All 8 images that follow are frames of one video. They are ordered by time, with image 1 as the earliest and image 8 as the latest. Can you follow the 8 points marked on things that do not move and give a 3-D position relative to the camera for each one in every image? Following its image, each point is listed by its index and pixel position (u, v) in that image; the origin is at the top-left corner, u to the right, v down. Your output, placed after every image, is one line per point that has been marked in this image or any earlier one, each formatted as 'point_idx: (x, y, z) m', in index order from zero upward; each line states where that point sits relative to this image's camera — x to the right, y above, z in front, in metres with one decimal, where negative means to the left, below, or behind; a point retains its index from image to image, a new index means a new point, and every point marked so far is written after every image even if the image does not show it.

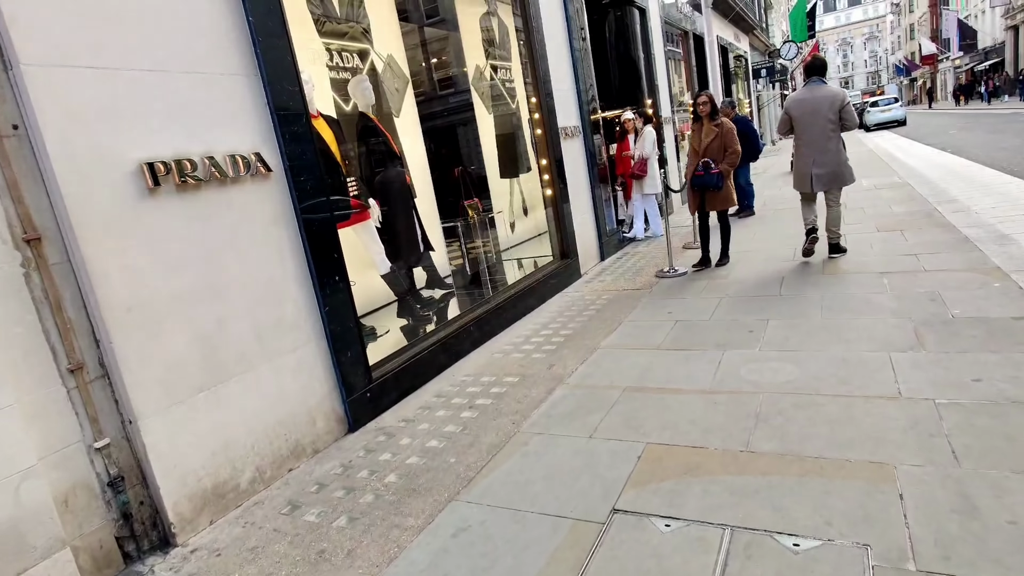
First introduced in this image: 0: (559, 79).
0: (+0.5, +2.3, +7.0) m
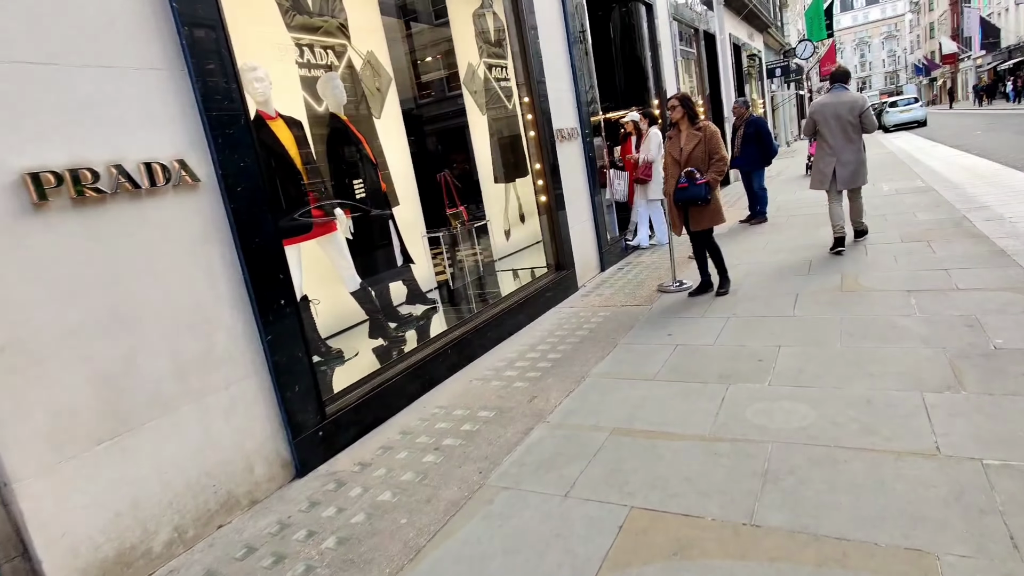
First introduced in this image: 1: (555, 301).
0: (+0.4, +2.2, +6.6) m
1: (+0.4, -0.1, +6.1) m
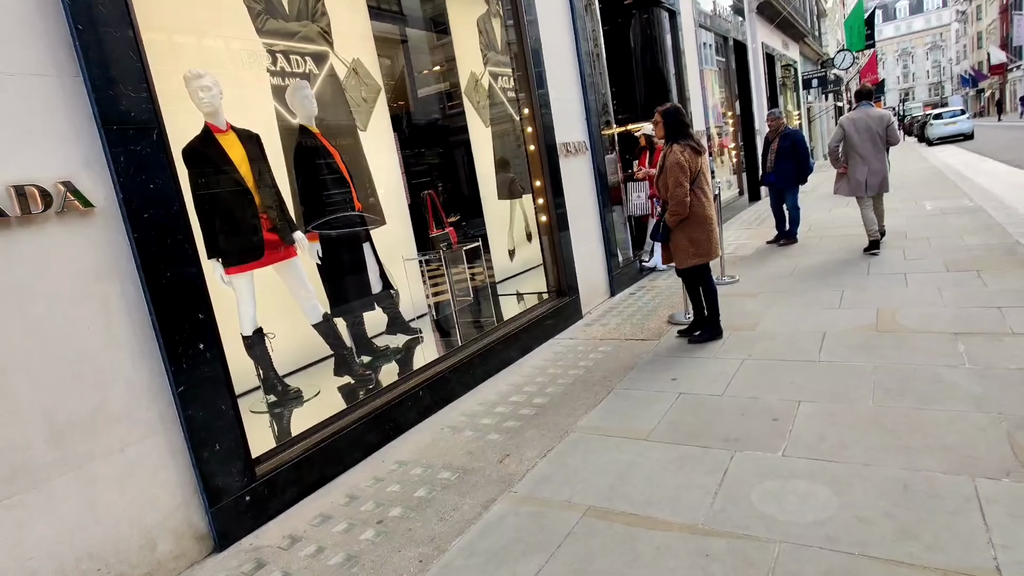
0: (+0.5, +1.9, +6.0) m
1: (+0.4, -0.4, +5.5) m
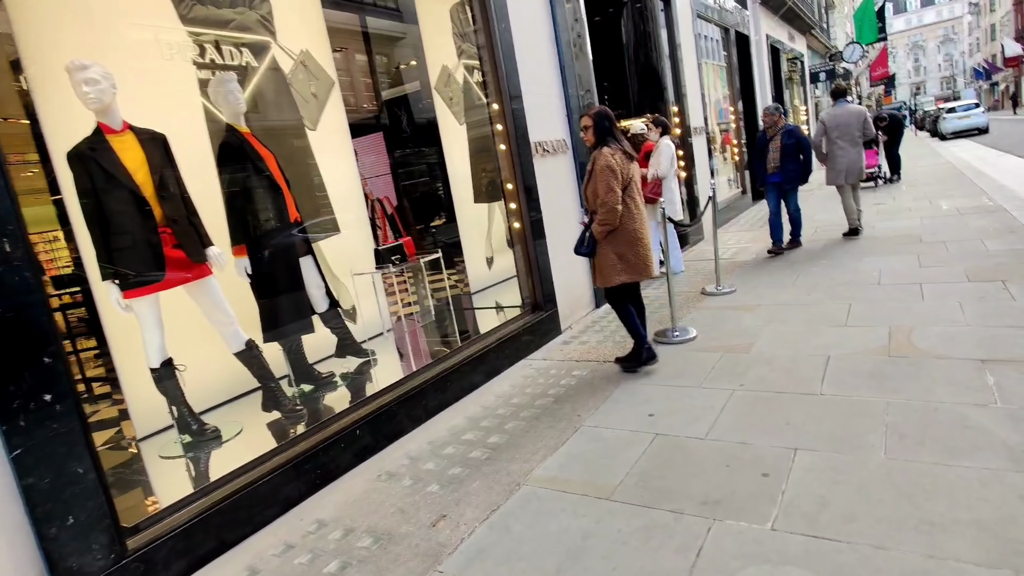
0: (+0.2, +1.8, +5.5) m
1: (+0.2, -0.5, +5.0) m
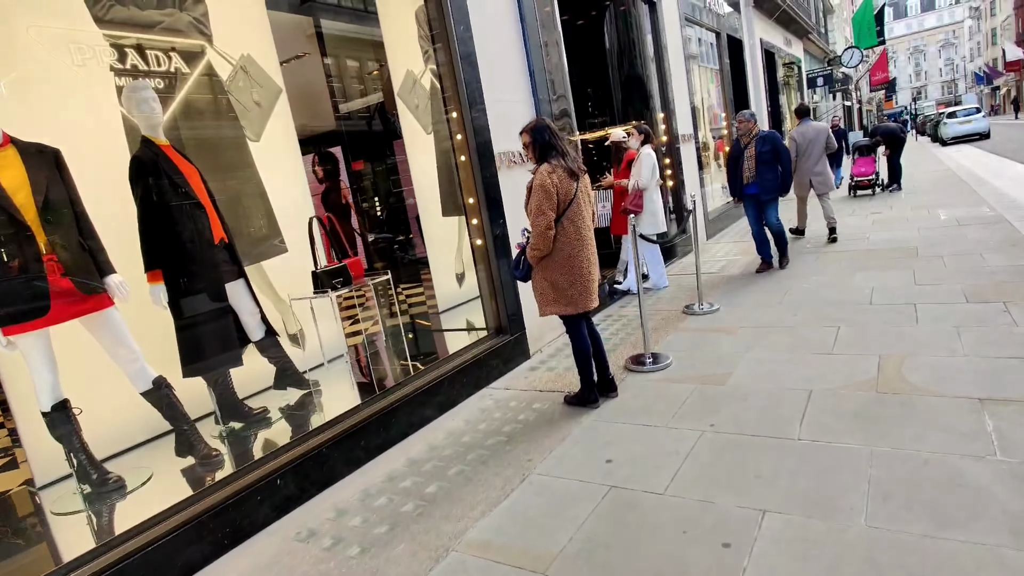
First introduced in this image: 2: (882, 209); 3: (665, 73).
0: (-0.1, +1.7, +5.1) m
1: (-0.1, -0.6, +4.6) m
2: (+5.8, +1.2, +9.8) m
3: (+2.2, +3.1, +8.8) m
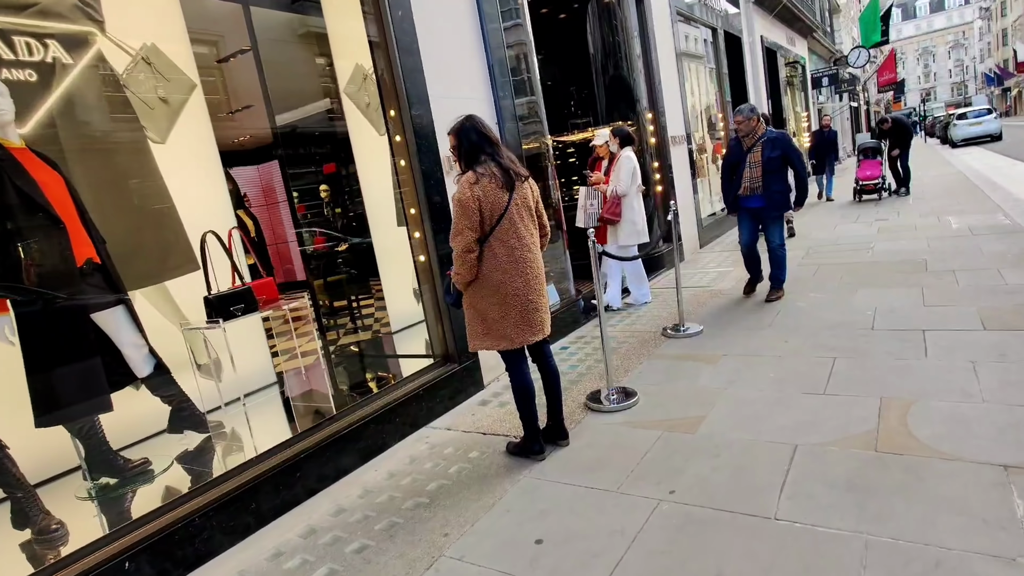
0: (-0.4, +1.5, +4.6) m
1: (-0.5, -0.8, +4.0) m
2: (+5.5, +1.1, +9.2) m
3: (+1.9, +2.9, +8.2) m
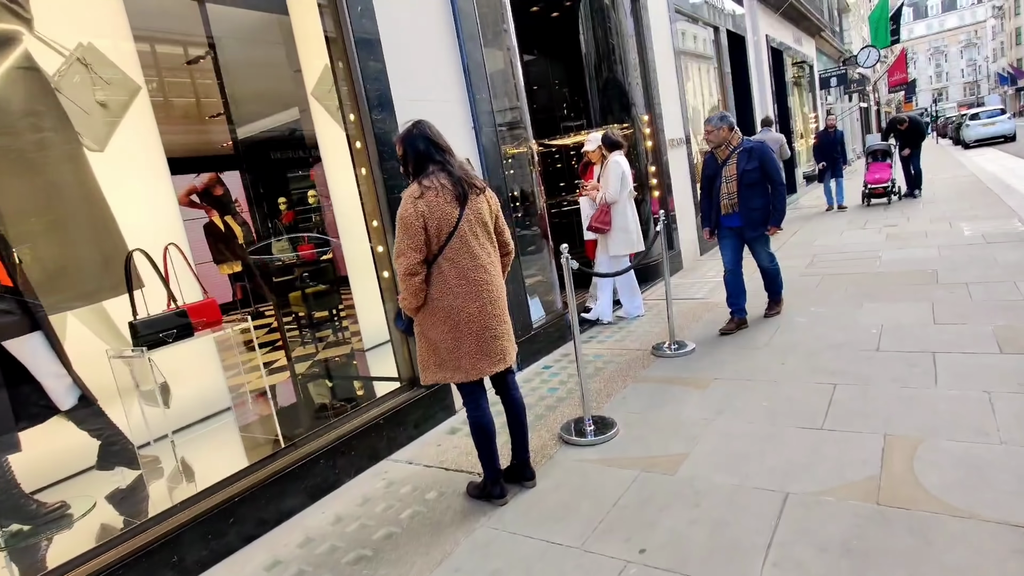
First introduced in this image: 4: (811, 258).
0: (-0.6, +1.4, +4.2) m
1: (-0.7, -0.9, +3.7) m
2: (+5.4, +0.9, +8.8) m
3: (+1.7, +2.8, +7.9) m
4: (+3.4, +0.3, +7.2) m
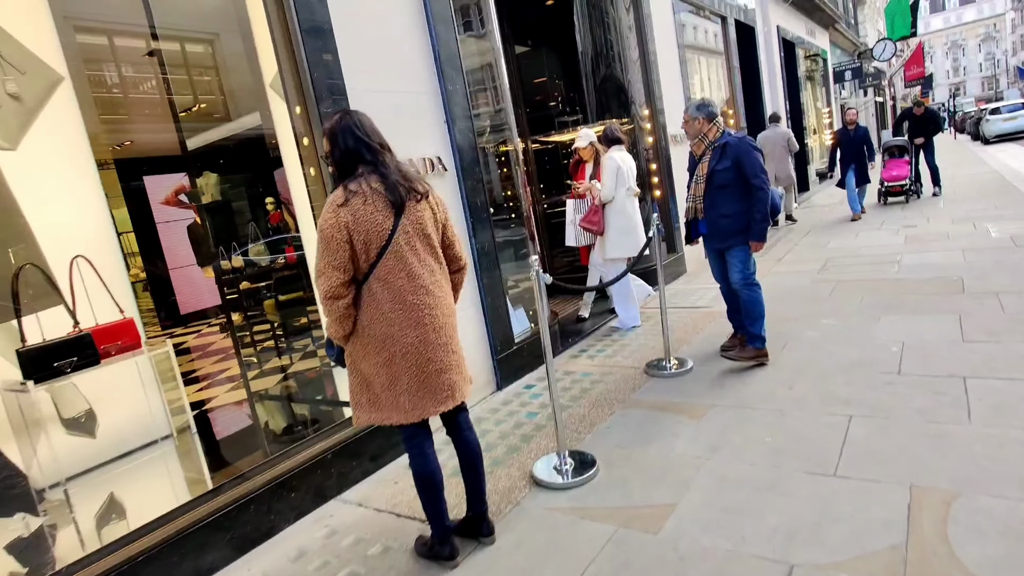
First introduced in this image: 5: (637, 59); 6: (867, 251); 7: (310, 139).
0: (-0.8, +1.3, +3.8) m
1: (-0.8, -1.0, +3.3) m
2: (+5.3, +0.9, +8.2) m
3: (+1.7, +2.7, +7.4) m
4: (+3.3, +0.3, +6.7) m
5: (+1.4, +2.6, +7.1) m
6: (+3.9, +0.4, +6.9) m
7: (-1.1, +0.8, +3.4) m
